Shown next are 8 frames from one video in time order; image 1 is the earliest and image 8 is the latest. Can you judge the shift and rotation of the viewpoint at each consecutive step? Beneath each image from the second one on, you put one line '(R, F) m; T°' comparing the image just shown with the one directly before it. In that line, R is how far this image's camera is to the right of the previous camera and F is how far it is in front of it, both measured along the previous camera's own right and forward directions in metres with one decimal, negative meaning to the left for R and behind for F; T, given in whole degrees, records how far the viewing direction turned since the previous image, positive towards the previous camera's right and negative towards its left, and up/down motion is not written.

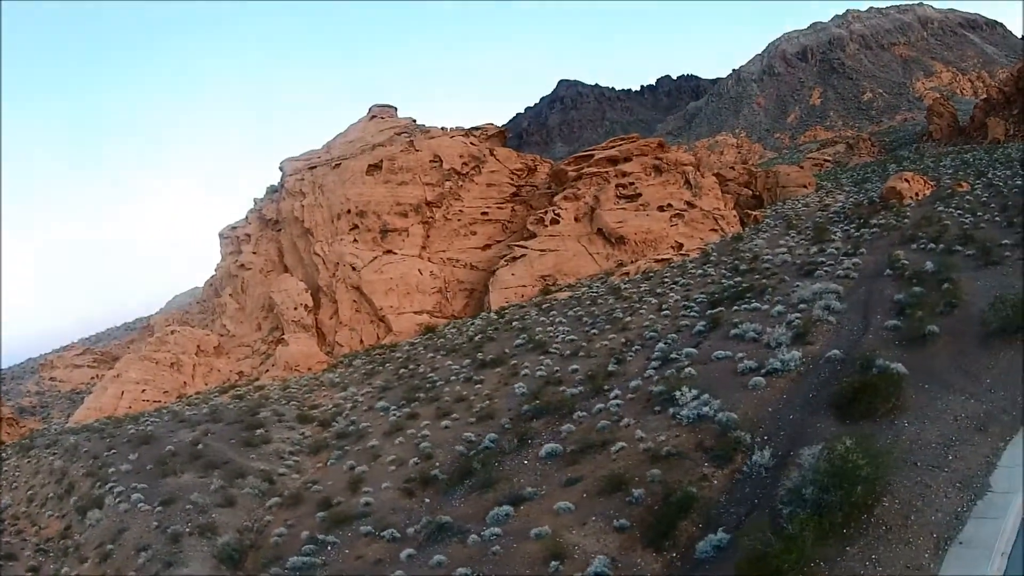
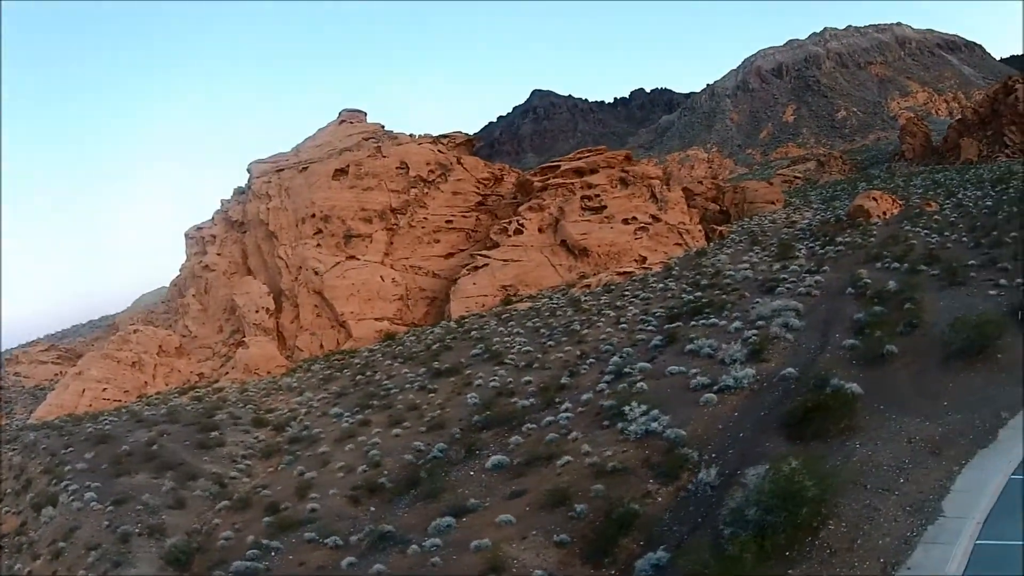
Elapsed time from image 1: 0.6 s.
(+0.4, +0.1) m; -1°
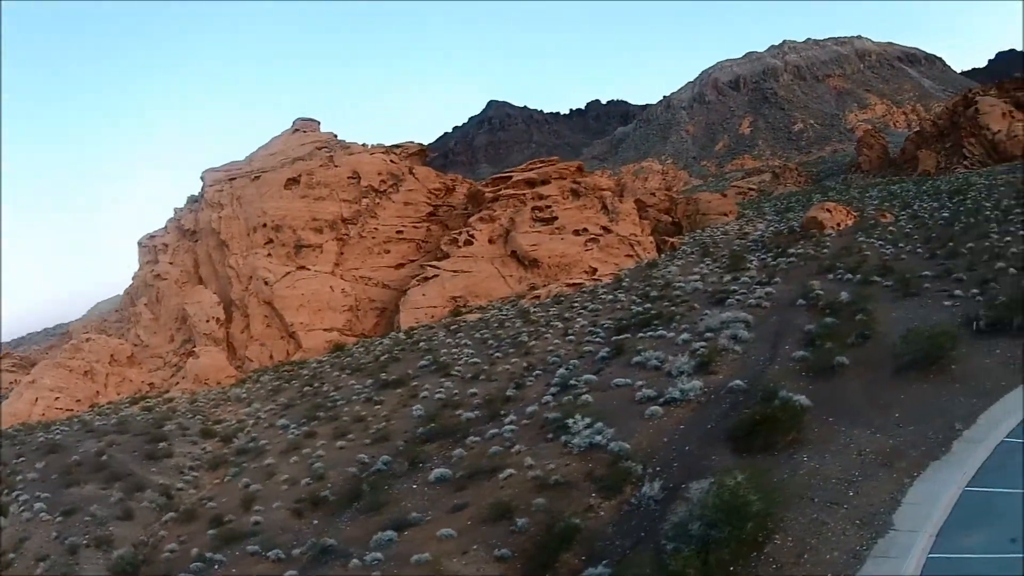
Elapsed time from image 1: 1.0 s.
(+0.5, +0.1) m; -1°
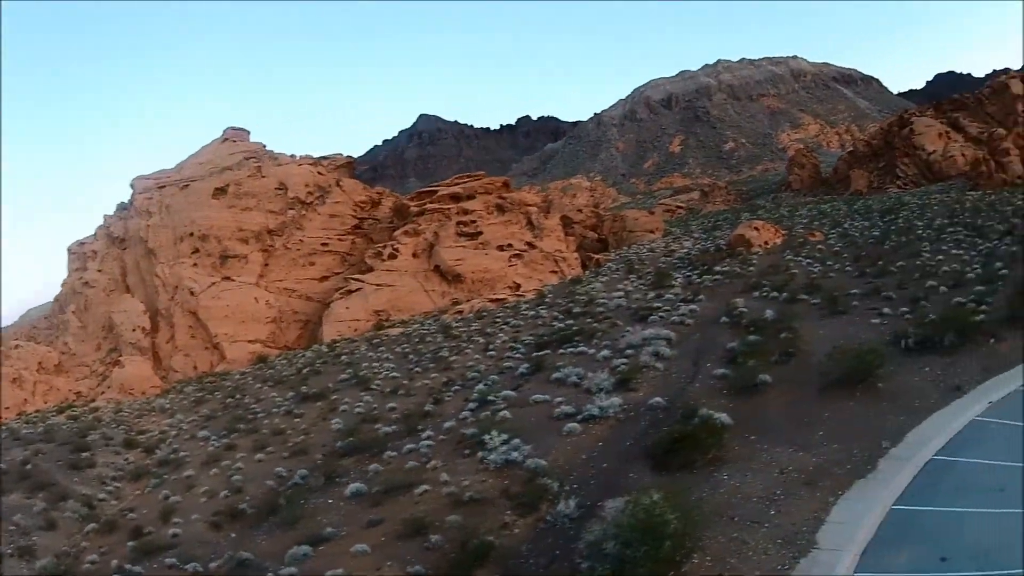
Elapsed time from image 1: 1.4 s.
(+0.7, +0.1) m; 0°
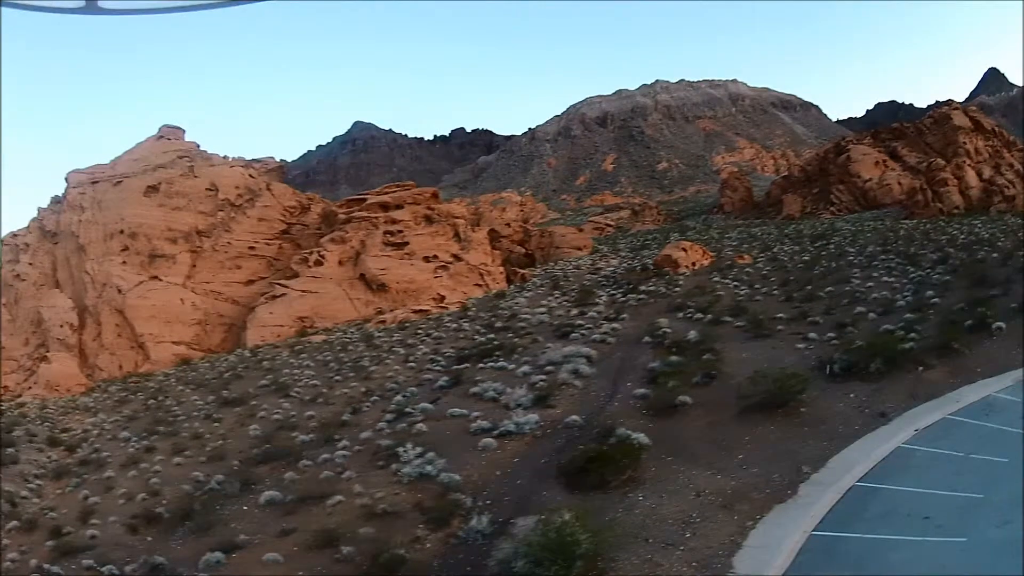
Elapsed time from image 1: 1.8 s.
(+0.6, +0.1) m; 0°
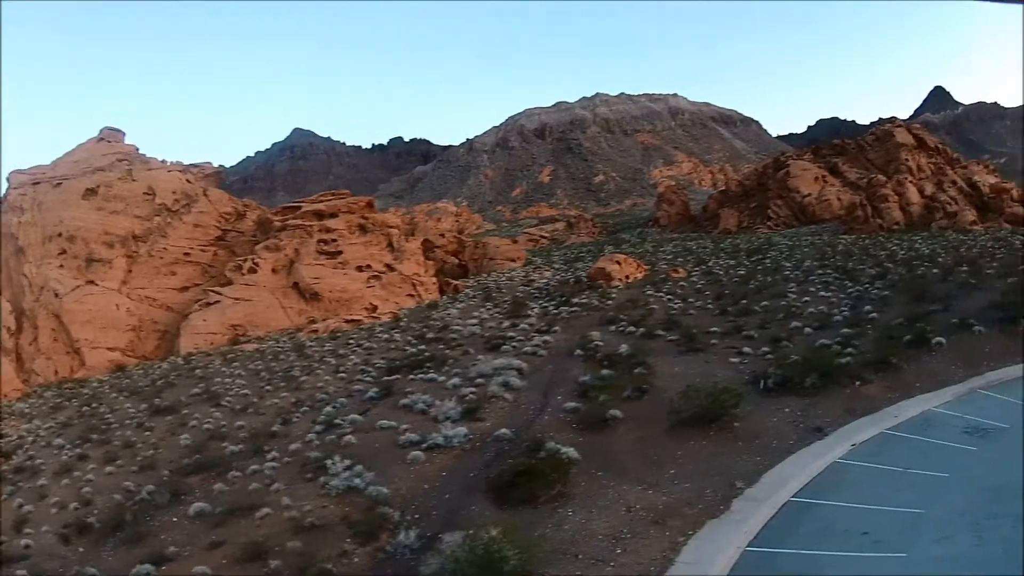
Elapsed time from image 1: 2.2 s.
(+0.5, 0.0) m; 0°
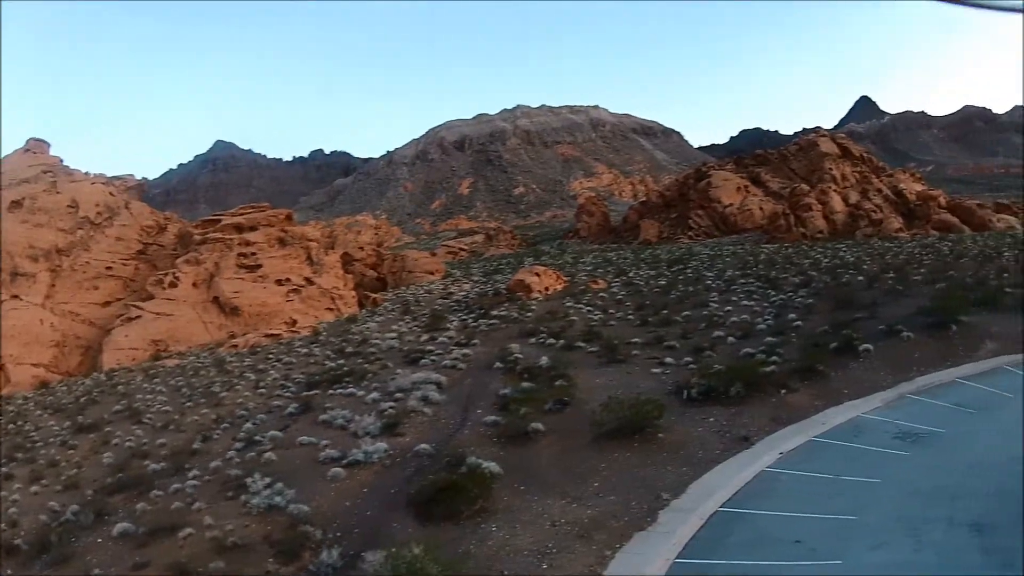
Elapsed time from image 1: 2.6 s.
(+0.6, 0.0) m; 0°
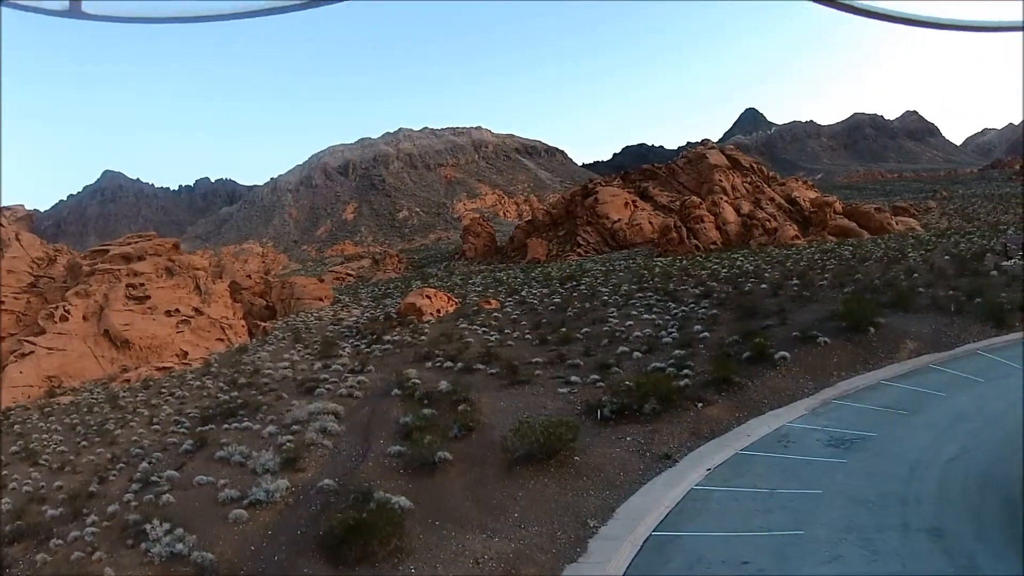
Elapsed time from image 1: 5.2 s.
(+0.8, 0.0) m; +1°
